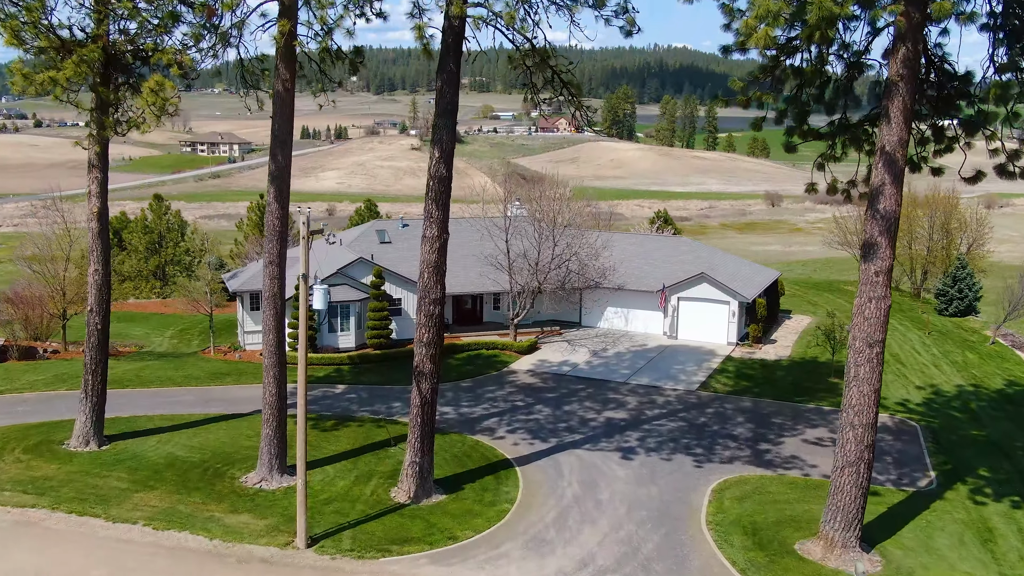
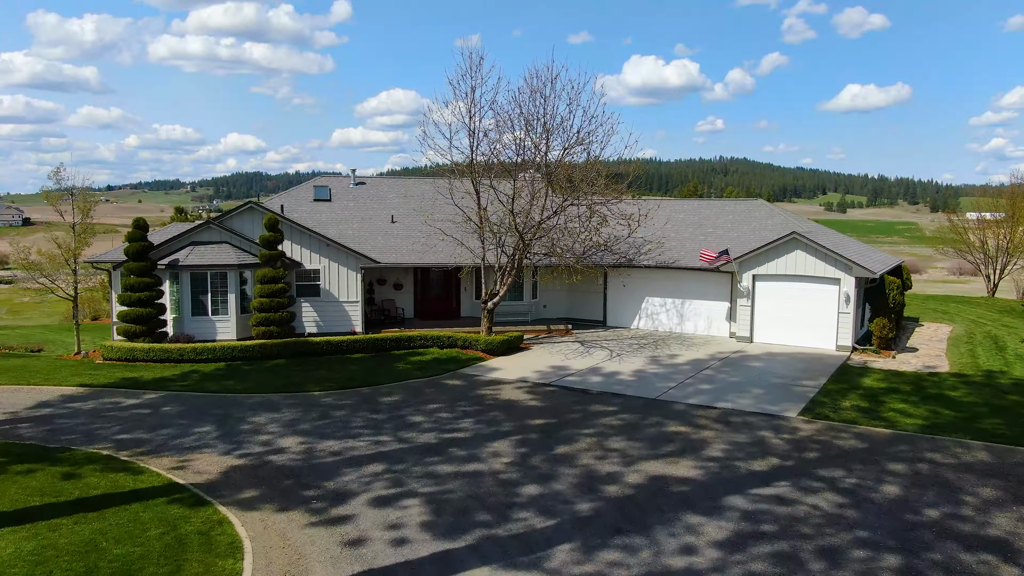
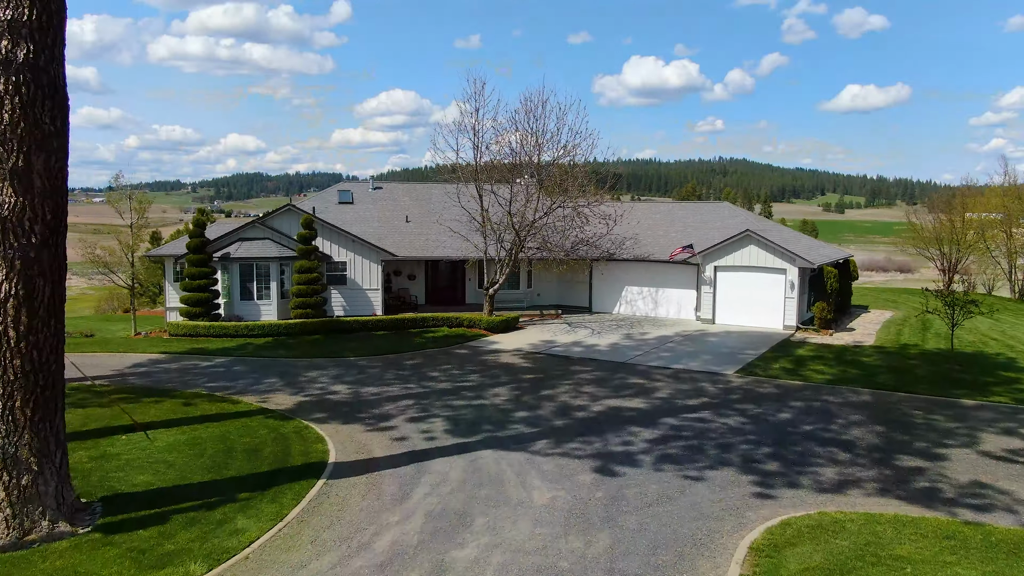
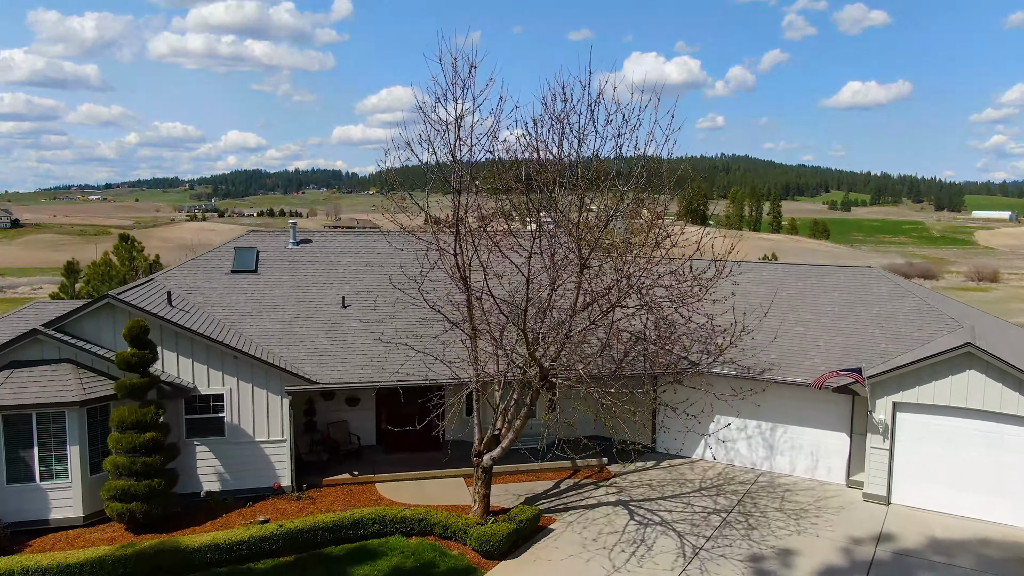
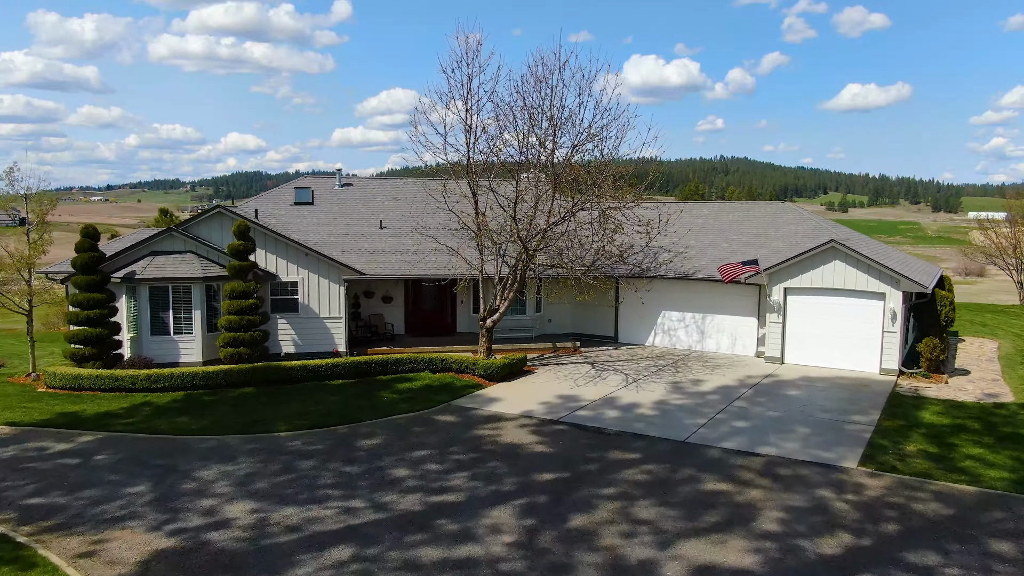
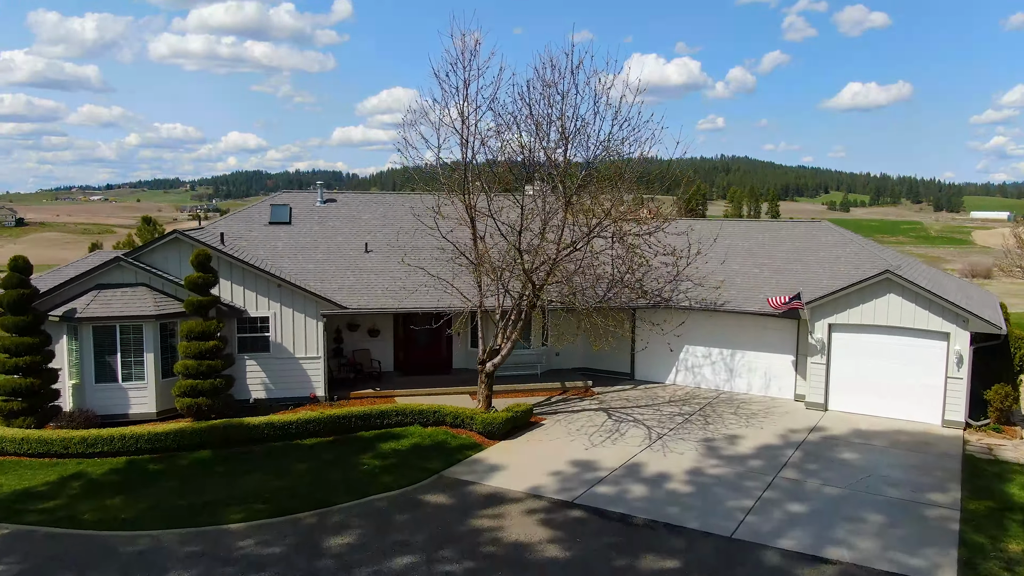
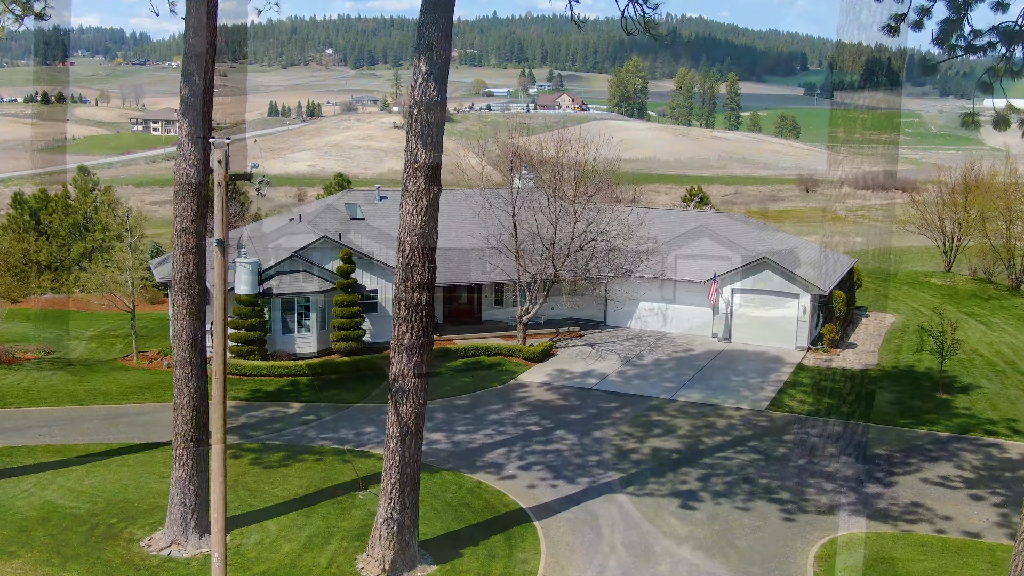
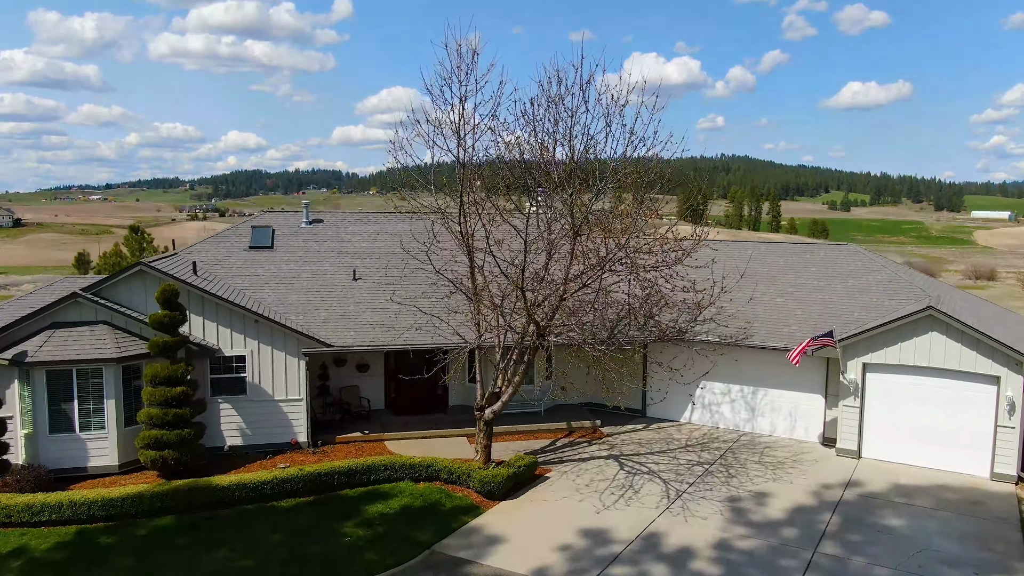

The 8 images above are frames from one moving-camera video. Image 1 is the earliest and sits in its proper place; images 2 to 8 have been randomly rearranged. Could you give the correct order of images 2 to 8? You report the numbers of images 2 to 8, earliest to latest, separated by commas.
7, 3, 2, 5, 6, 8, 4
